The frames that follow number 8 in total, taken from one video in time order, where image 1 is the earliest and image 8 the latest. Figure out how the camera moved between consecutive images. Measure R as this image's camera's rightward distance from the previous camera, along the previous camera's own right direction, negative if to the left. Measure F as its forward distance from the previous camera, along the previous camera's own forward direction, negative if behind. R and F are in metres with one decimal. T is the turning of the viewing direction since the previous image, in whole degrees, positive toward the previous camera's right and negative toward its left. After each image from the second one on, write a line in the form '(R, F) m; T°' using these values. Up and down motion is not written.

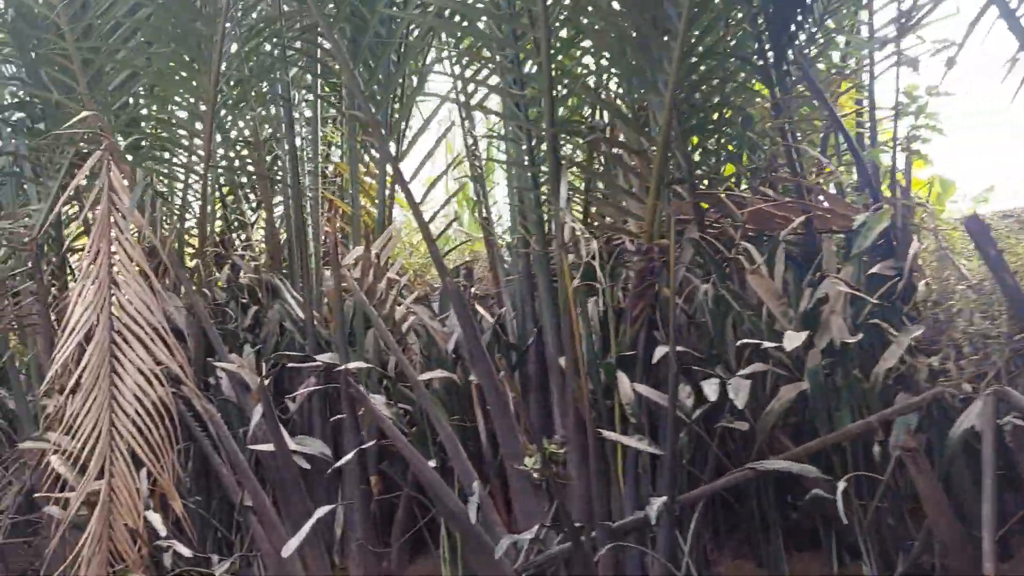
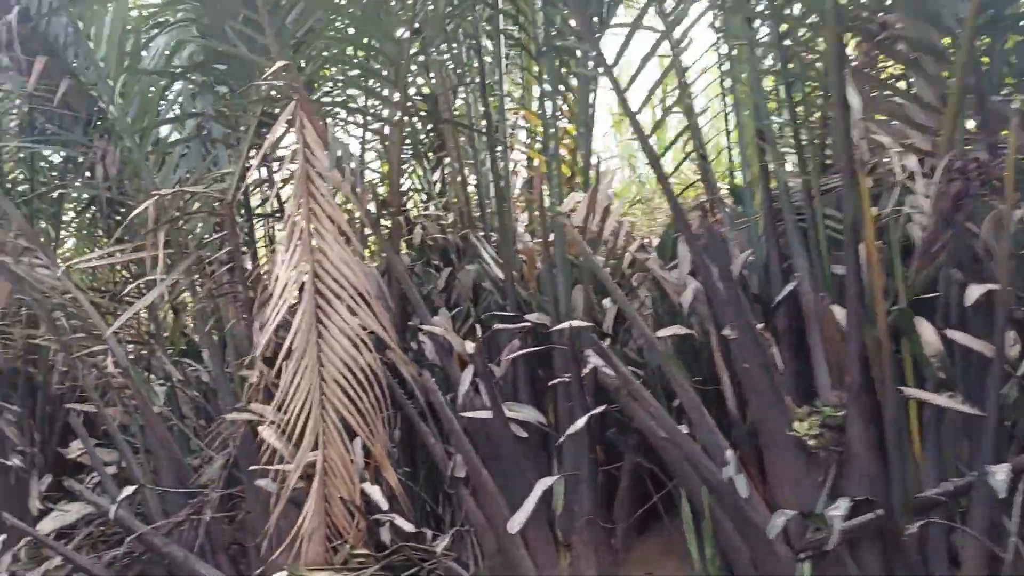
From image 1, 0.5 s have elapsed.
(-0.3, +0.2) m; -7°
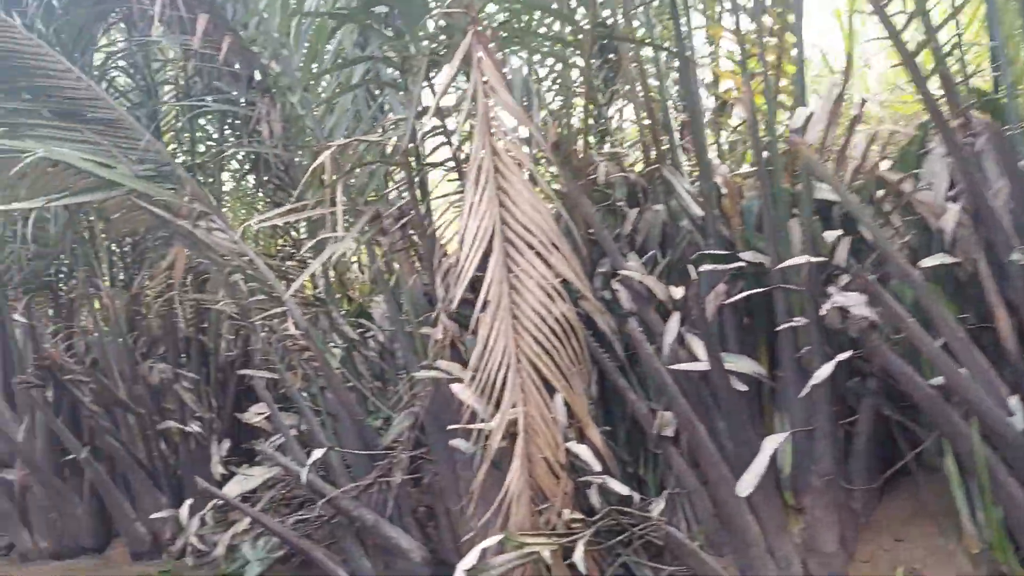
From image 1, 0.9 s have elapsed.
(-0.2, +0.2) m; -8°
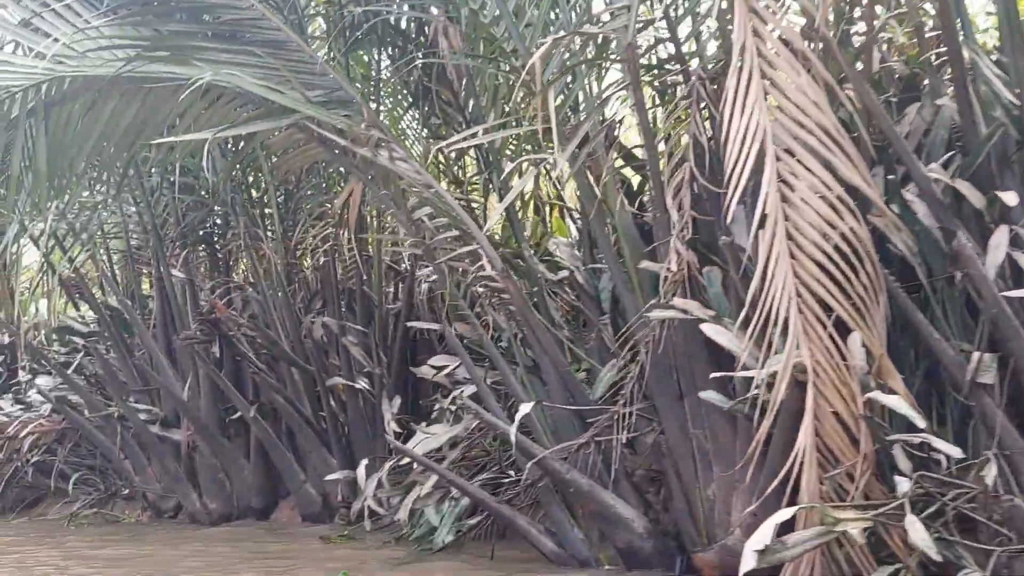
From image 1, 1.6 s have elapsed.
(-0.3, +0.3) m; -7°
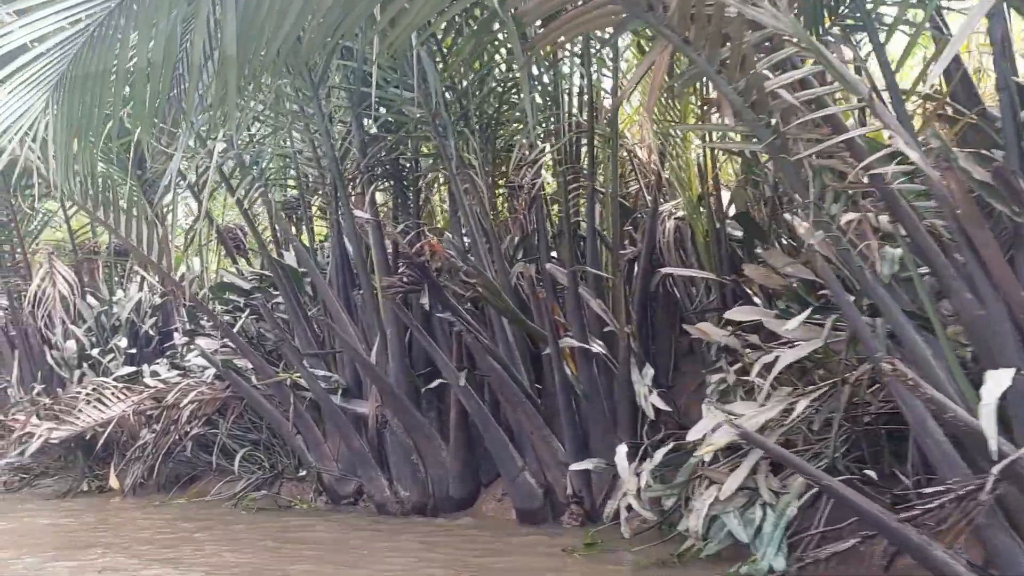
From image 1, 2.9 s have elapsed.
(-0.5, +0.6) m; -7°
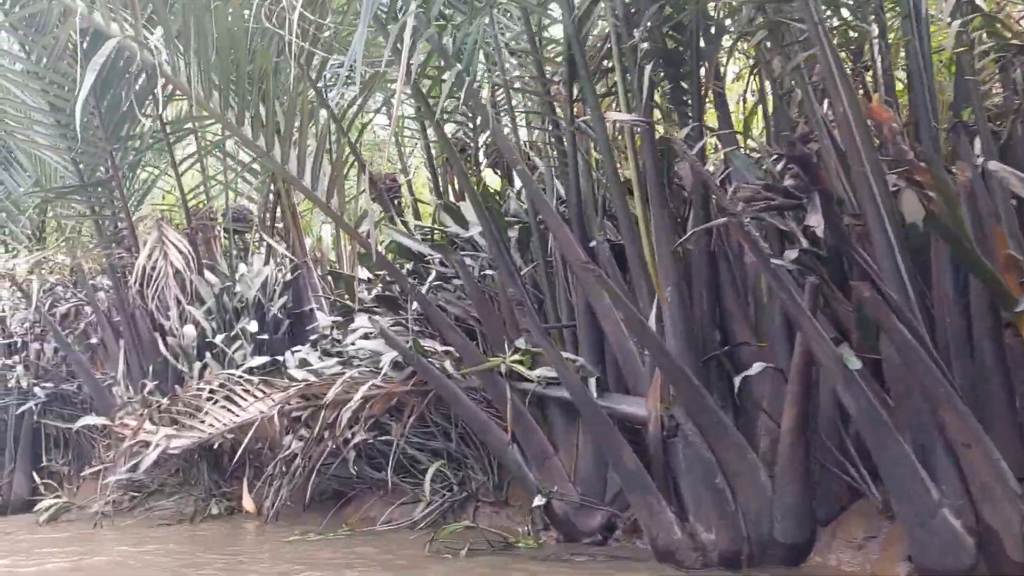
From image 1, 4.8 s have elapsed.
(-0.6, +0.9) m; -5°
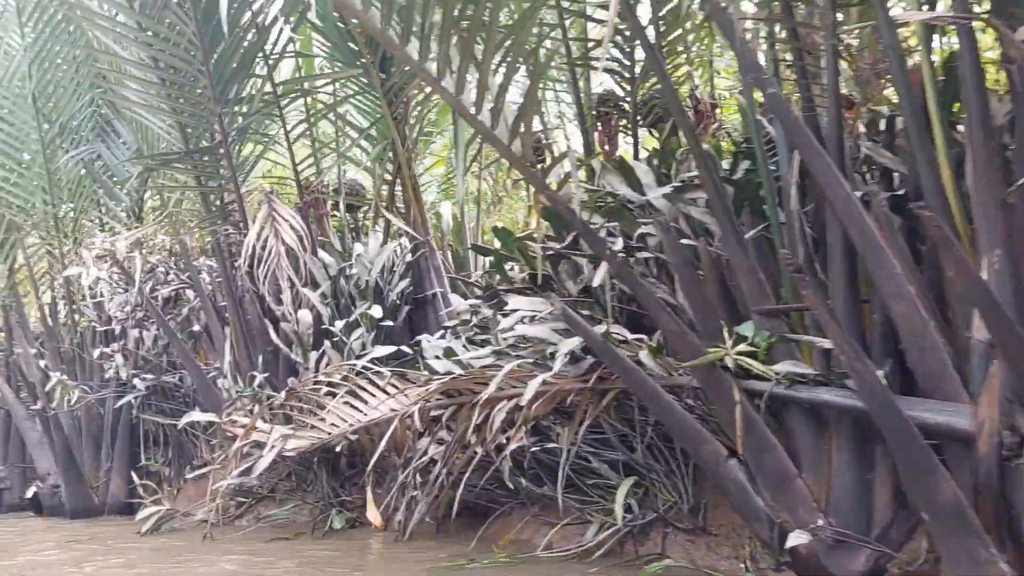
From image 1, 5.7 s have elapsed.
(-0.3, +0.4) m; -5°
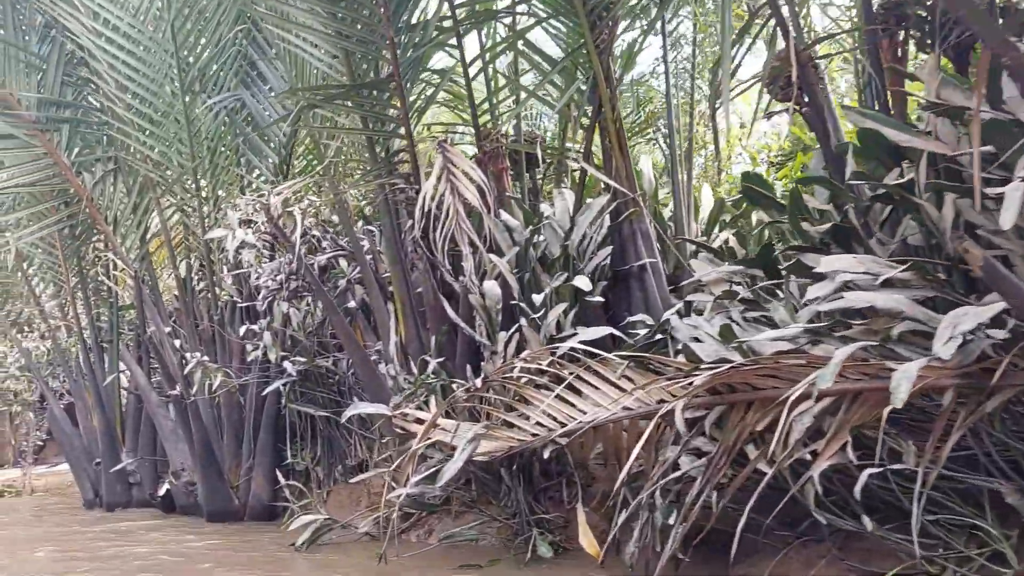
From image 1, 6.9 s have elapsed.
(-0.4, +0.5) m; -6°
